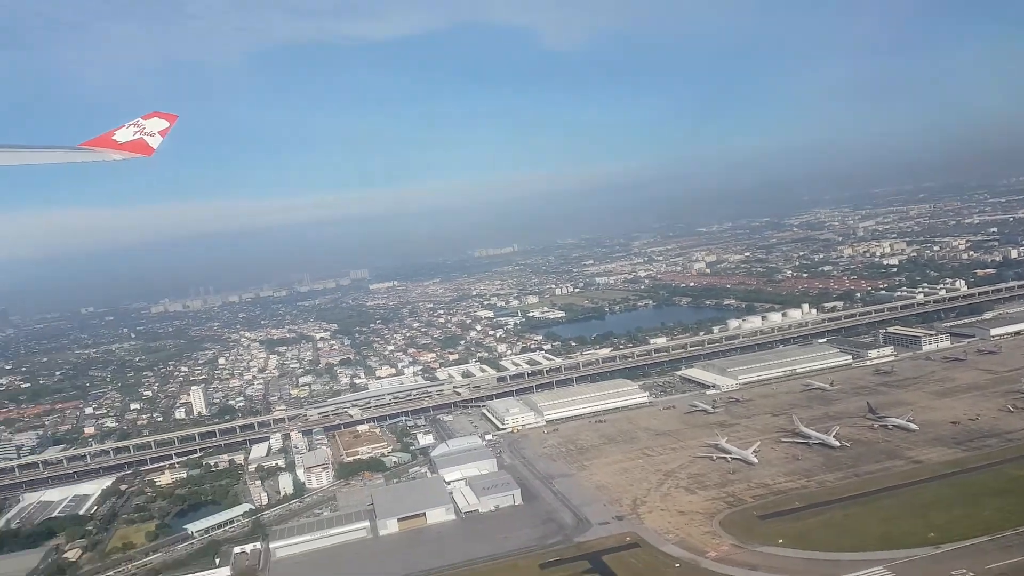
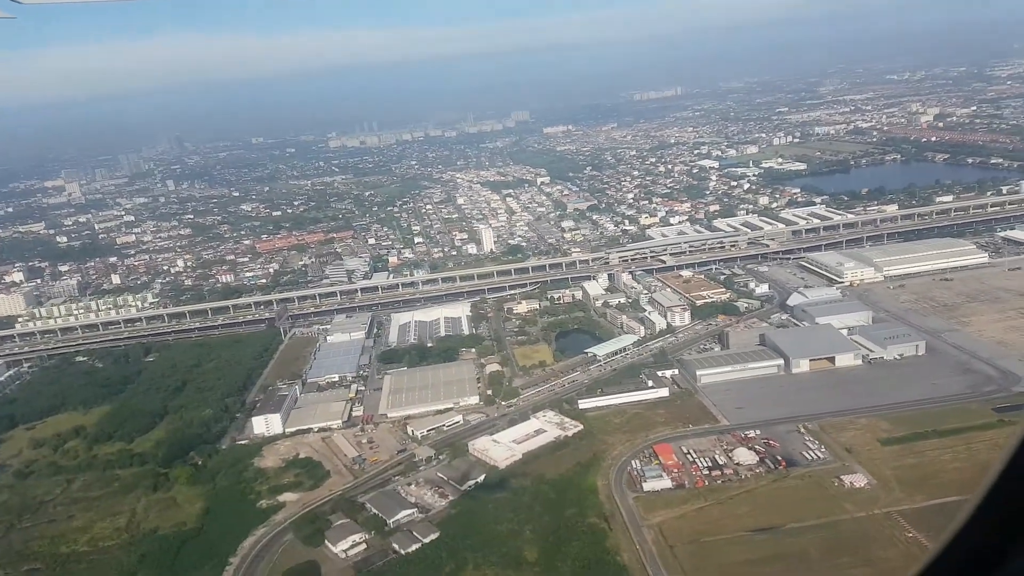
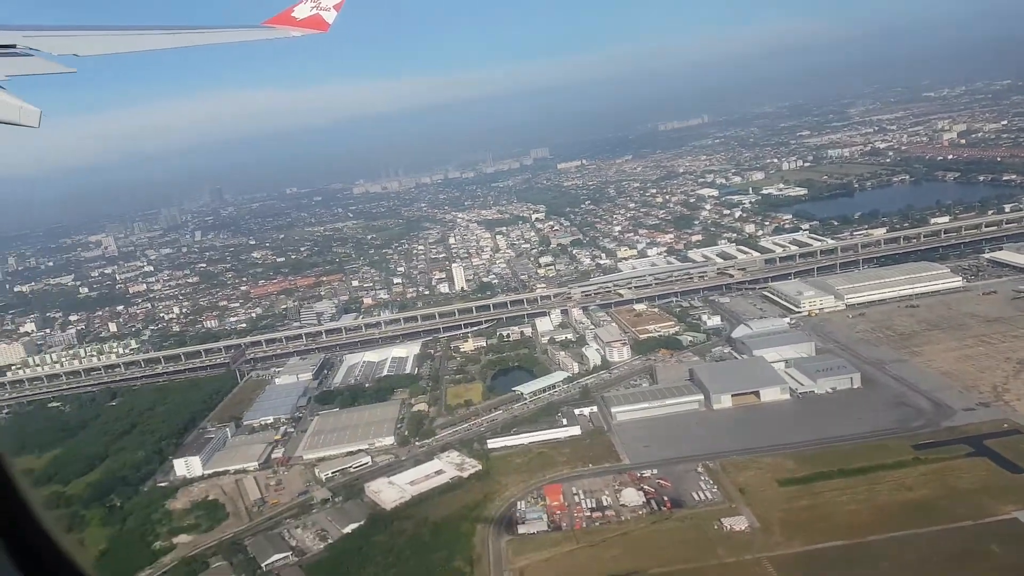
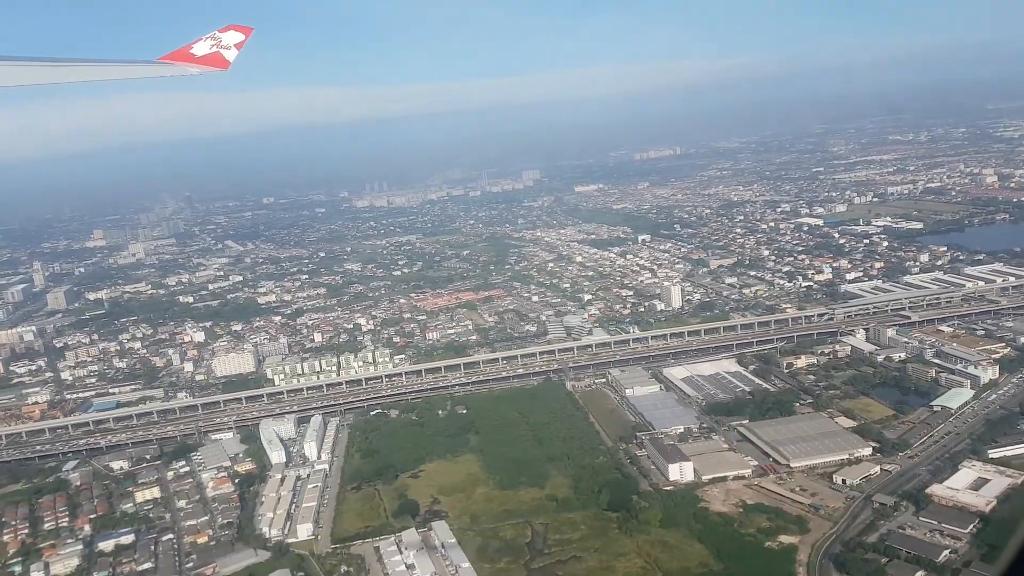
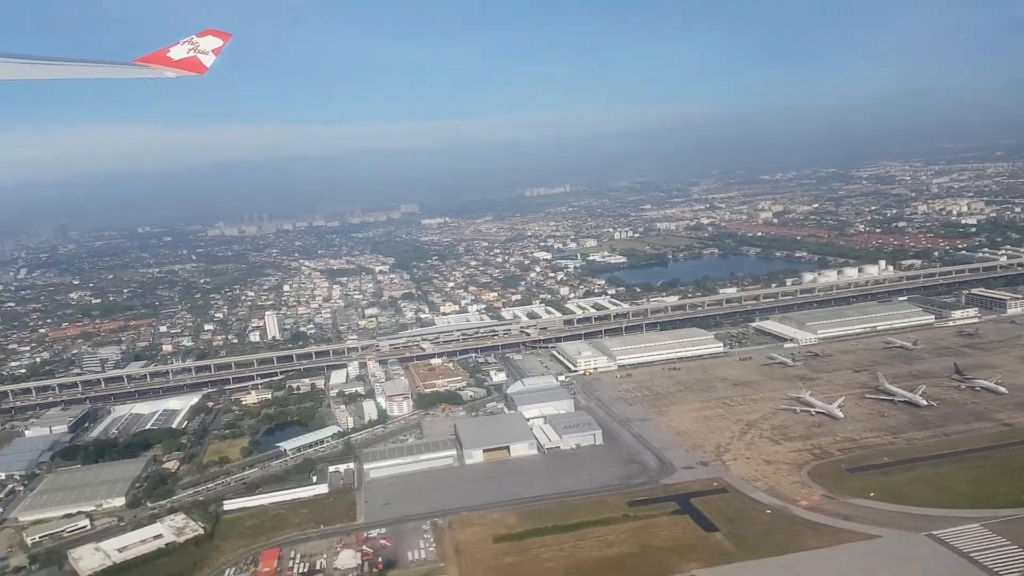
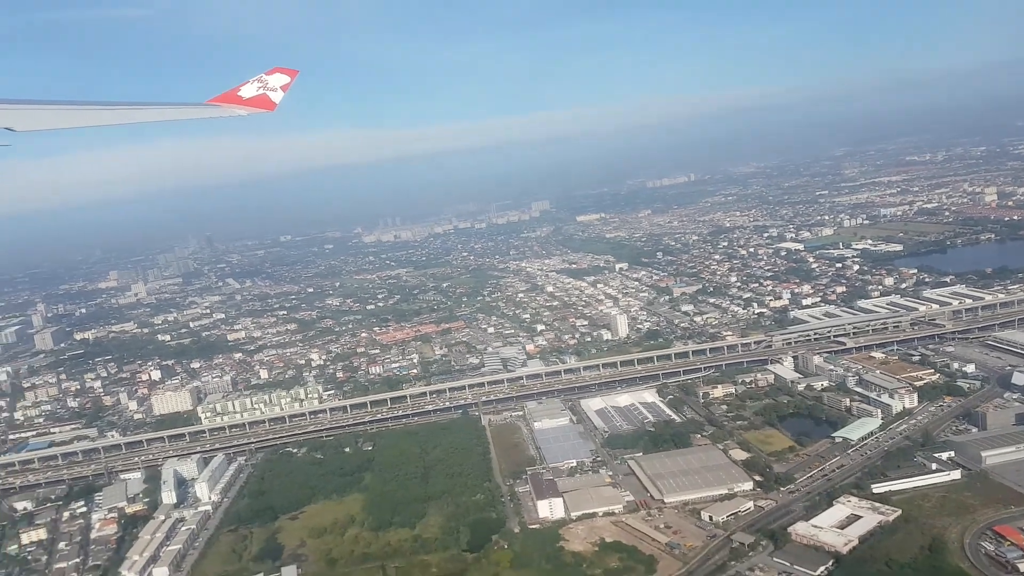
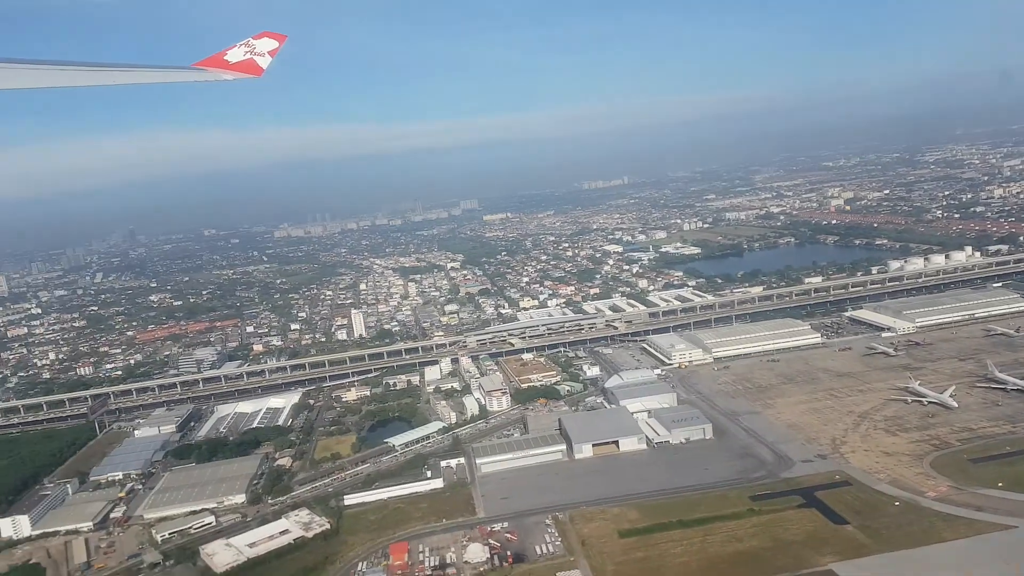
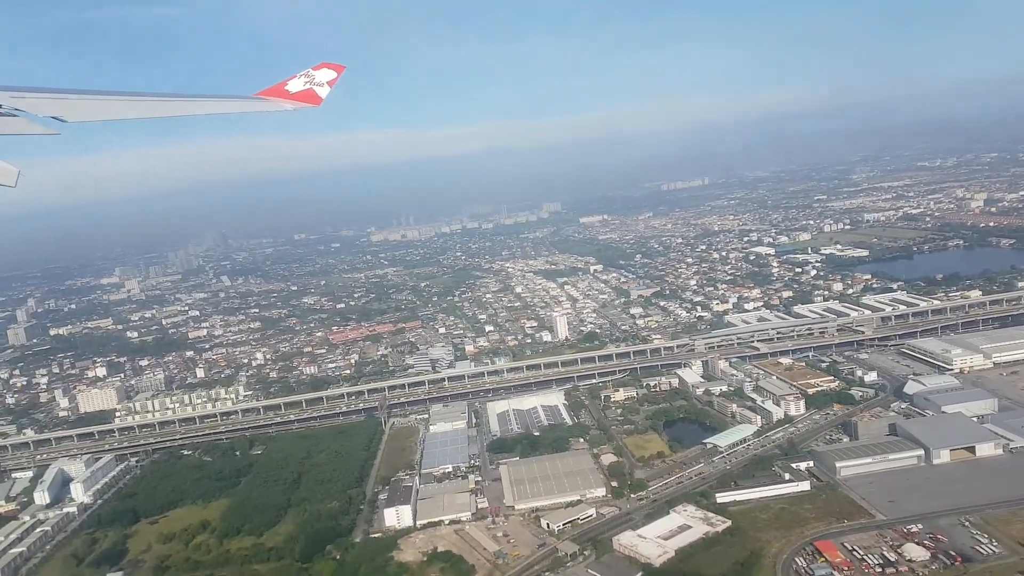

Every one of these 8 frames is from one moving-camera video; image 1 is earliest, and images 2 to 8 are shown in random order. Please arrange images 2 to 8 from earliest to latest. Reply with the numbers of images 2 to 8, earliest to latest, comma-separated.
5, 7, 3, 2, 8, 6, 4
